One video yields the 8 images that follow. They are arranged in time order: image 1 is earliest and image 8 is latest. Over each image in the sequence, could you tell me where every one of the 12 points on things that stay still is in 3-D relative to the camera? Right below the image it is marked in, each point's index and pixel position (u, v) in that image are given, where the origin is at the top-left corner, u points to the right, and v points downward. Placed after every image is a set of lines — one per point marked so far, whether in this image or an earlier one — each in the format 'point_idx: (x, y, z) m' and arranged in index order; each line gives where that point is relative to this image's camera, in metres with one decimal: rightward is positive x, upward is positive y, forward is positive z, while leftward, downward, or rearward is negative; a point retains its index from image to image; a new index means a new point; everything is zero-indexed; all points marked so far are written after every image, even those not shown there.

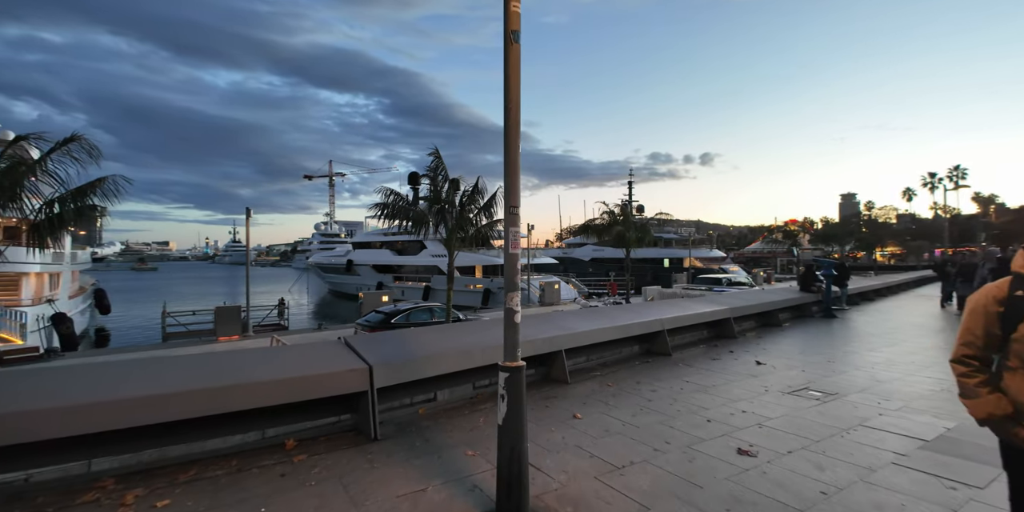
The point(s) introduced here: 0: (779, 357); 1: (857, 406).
0: (+3.8, -1.5, +6.5) m
1: (+3.4, -1.5, +4.5) m
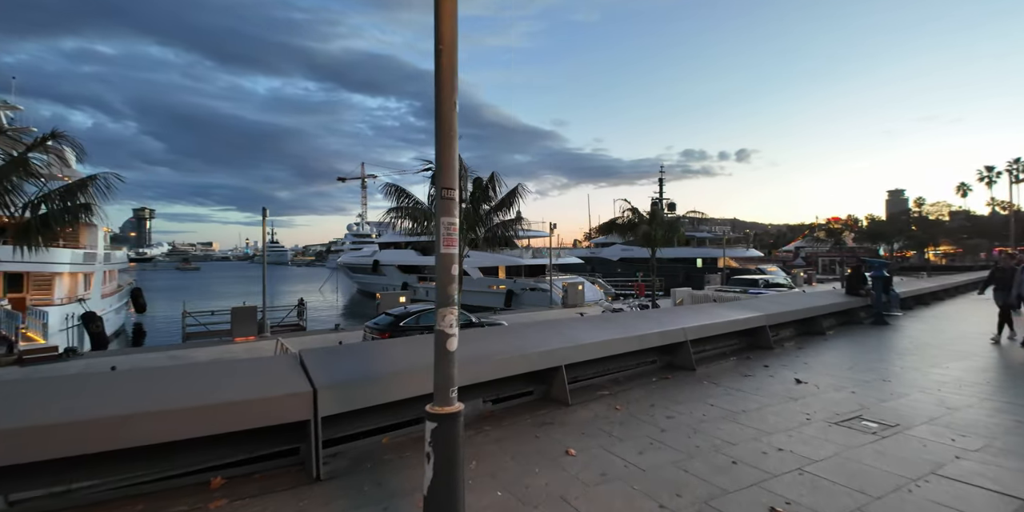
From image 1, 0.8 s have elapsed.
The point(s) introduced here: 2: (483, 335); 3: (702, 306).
0: (+3.8, -1.5, +5.6) m
1: (+3.2, -1.5, +3.6) m
2: (-0.3, -0.8, +4.6) m
3: (+3.5, -0.9, +8.4) m
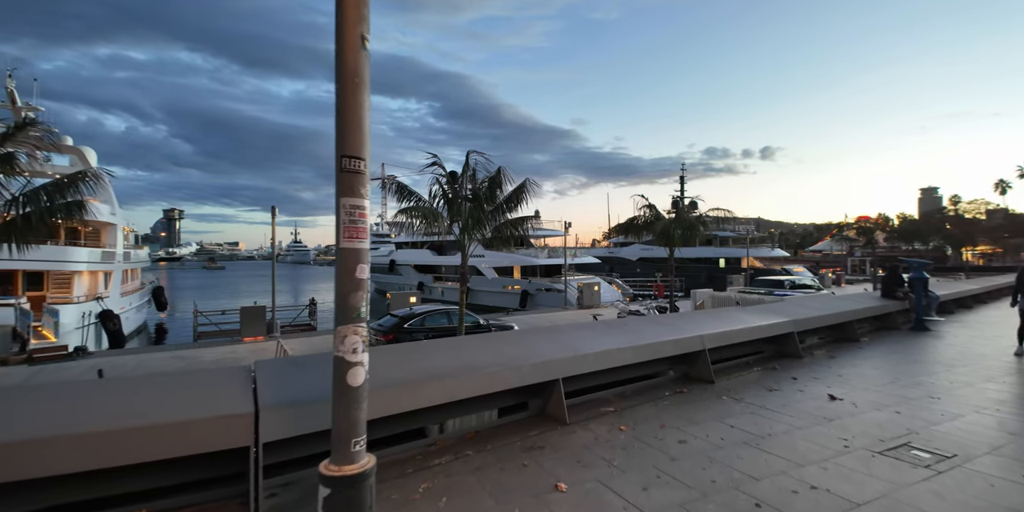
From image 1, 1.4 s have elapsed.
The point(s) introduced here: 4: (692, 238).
0: (+3.8, -1.5, +5.0) m
1: (+3.1, -1.5, +3.0) m
2: (-0.4, -0.8, +4.1) m
3: (+3.6, -0.9, +7.8) m
4: (+6.0, +0.5, +15.5) m
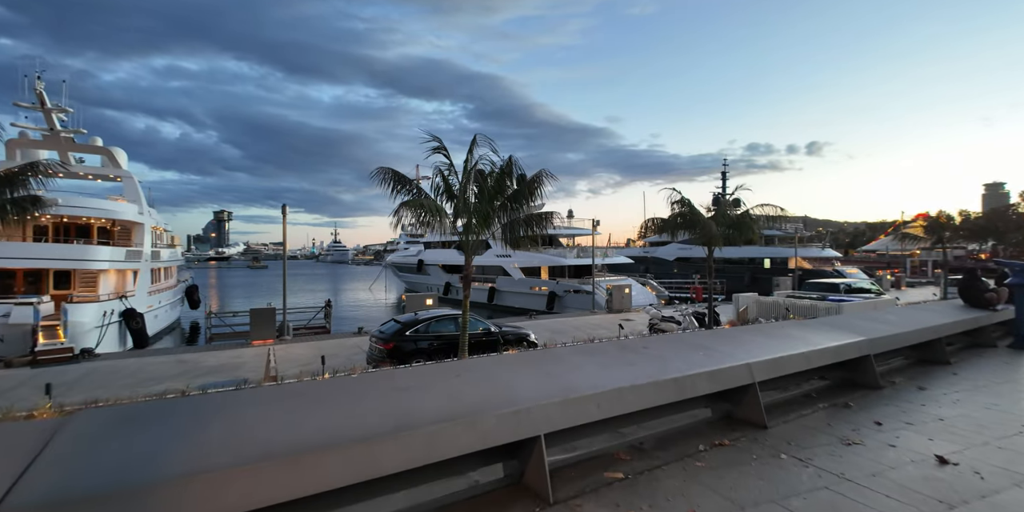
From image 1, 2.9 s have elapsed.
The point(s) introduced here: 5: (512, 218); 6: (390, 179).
0: (+3.6, -1.5, +3.6) m
1: (+2.8, -1.5, +1.6) m
2: (-0.6, -0.8, +3.0) m
3: (+3.6, -0.9, +6.4) m
4: (+6.6, +0.5, +13.8) m
5: (0.0, +0.7, +8.8) m
6: (-2.1, +1.3, +7.6) m
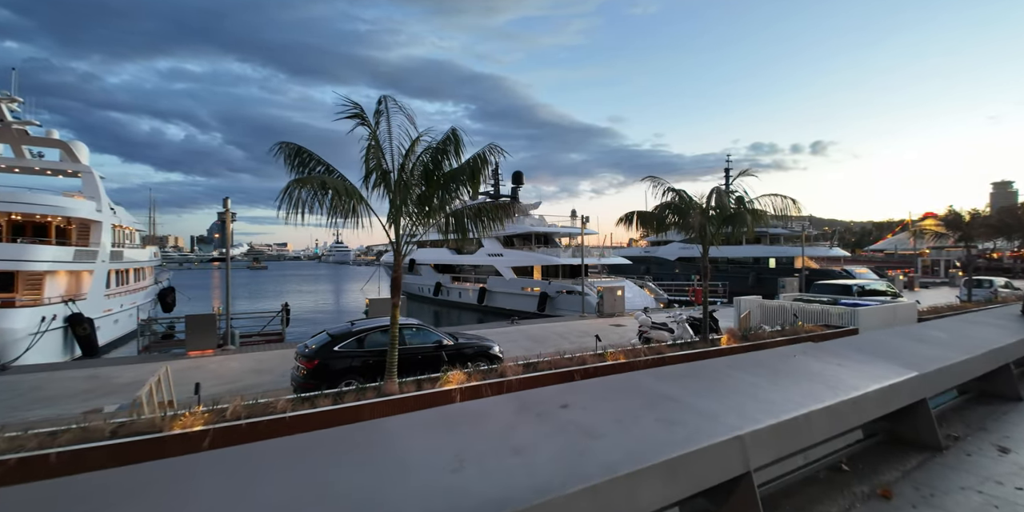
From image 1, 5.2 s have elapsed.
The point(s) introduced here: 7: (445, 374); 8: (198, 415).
0: (+2.7, -1.4, +1.9) m
1: (+1.9, -1.4, -0.1) m
2: (-1.5, -0.8, +1.4) m
3: (+2.8, -0.9, +4.7) m
4: (+5.8, +0.6, +12.1) m
5: (-0.9, +0.8, +7.1) m
6: (-2.9, +1.4, +6.0) m
7: (-1.0, -1.8, +6.9) m
8: (-3.7, -1.9, +5.4) m
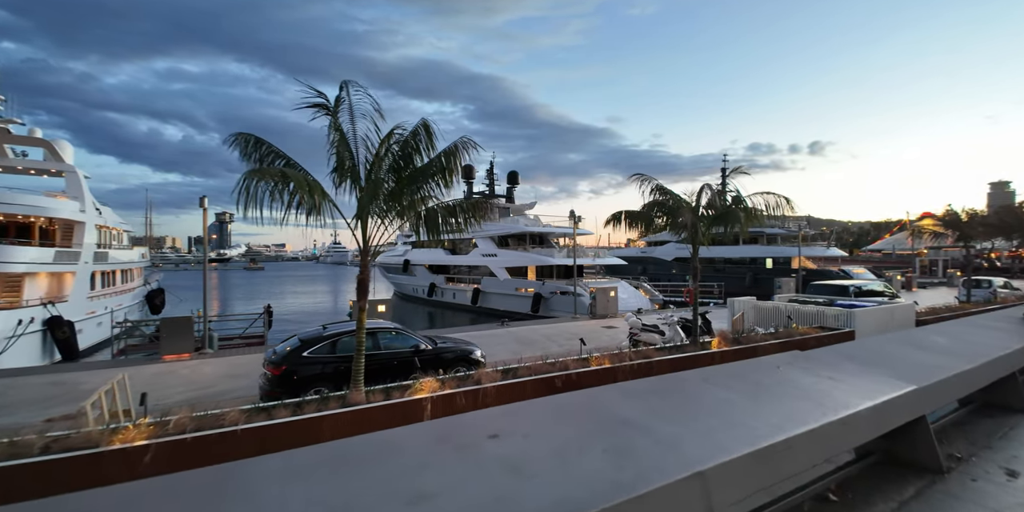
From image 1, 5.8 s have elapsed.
0: (+2.4, -1.4, +1.5) m
1: (+1.6, -1.4, -0.4) m
2: (-1.8, -0.8, +1.0) m
3: (+2.4, -0.9, +4.3) m
4: (+5.5, +0.6, +11.8) m
5: (-1.2, +0.8, +6.7) m
6: (-3.3, +1.4, +5.6) m
7: (-1.4, -1.8, +6.5) m
8: (-4.0, -1.9, +5.0) m
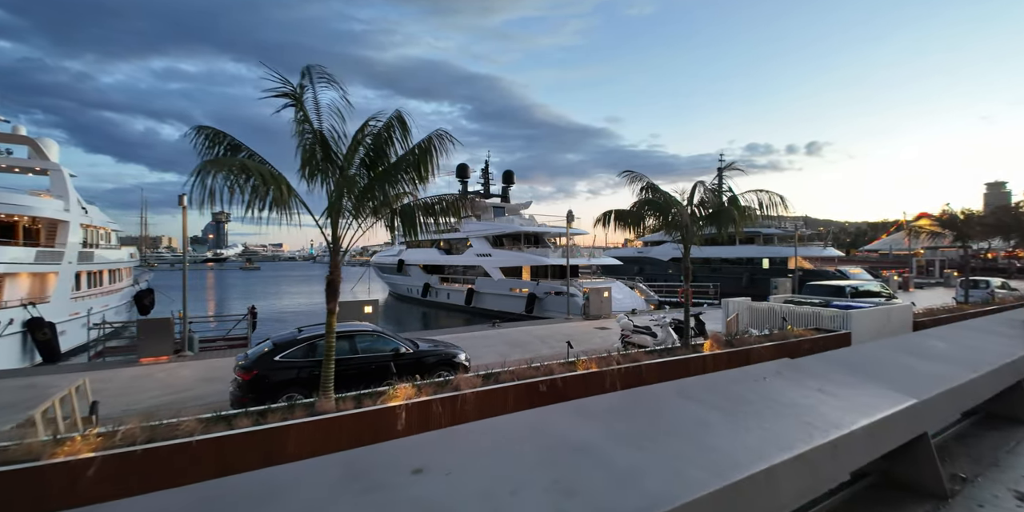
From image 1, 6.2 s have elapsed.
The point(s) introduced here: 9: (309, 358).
0: (+2.2, -1.4, +1.2) m
1: (+1.3, -1.4, -0.8) m
2: (-2.1, -0.8, +0.7) m
3: (+2.1, -0.9, +4.0) m
4: (+5.2, +0.6, +11.5) m
5: (-1.5, +0.8, +6.4) m
6: (-3.5, +1.4, +5.3) m
7: (-1.6, -1.8, +6.2) m
8: (-4.3, -1.9, +4.6) m
9: (-3.2, -1.7, +7.5) m
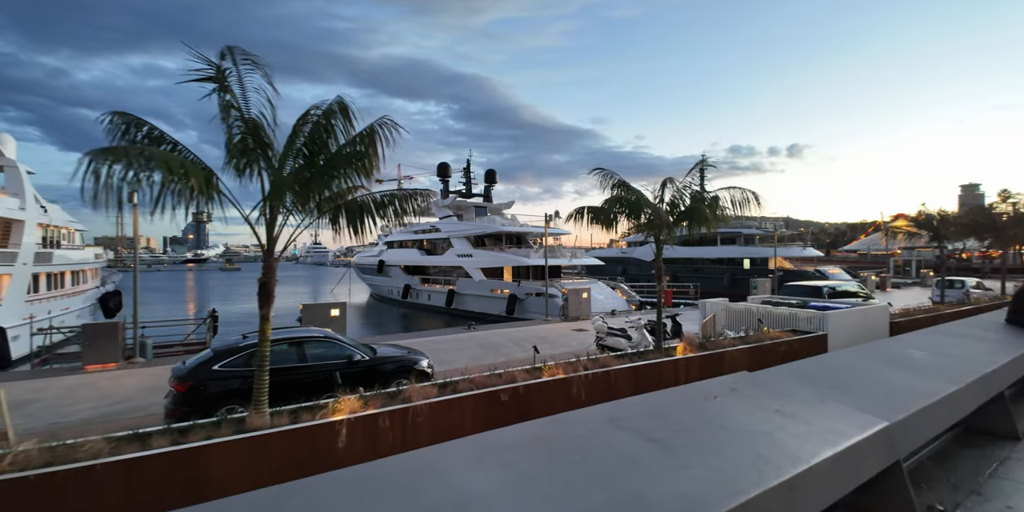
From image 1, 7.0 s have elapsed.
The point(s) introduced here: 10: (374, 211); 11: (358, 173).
0: (+1.7, -1.4, +0.8) m
1: (+0.9, -1.4, -1.2) m
2: (-2.5, -0.8, +0.2) m
3: (+1.6, -0.9, +3.7) m
4: (+4.4, +0.6, +11.2) m
5: (-2.1, +0.8, +5.9) m
6: (-4.1, +1.4, +4.8) m
7: (-2.2, -1.8, +5.7) m
8: (-4.8, -1.9, +4.1) m
9: (-3.8, -1.7, +7.0) m
10: (-1.8, +0.6, +6.2) m
11: (-1.9, +1.0, +5.8) m
